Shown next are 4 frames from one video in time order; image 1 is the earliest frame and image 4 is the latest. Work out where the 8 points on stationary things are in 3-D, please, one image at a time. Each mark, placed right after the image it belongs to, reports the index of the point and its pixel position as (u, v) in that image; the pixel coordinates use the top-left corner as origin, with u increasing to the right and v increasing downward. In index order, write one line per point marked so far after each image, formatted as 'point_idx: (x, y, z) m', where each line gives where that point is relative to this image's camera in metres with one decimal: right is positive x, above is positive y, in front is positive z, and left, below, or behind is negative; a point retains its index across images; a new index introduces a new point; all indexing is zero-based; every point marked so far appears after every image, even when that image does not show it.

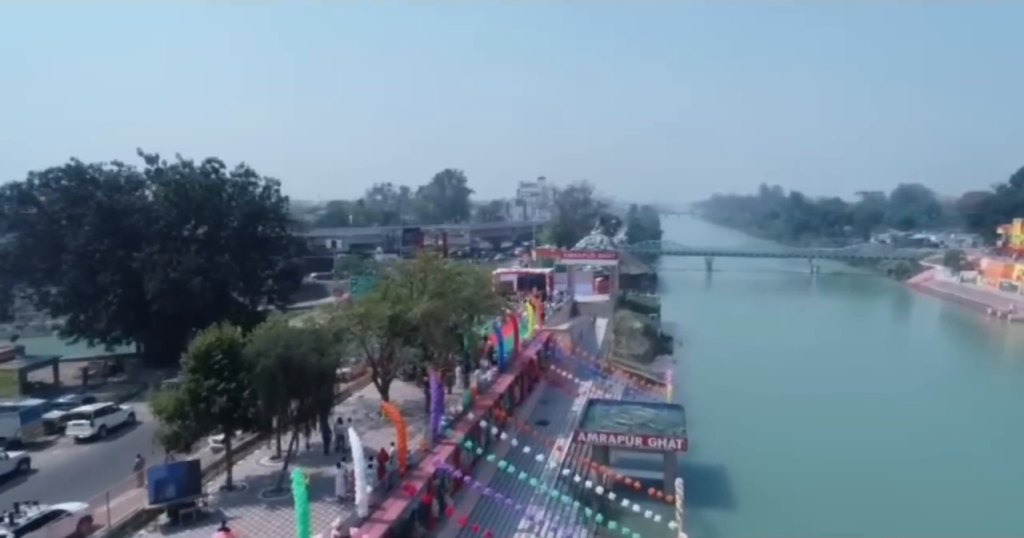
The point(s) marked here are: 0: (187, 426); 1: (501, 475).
0: (-4.9, -2.4, +13.9) m
1: (-0.2, -4.0, +17.5) m
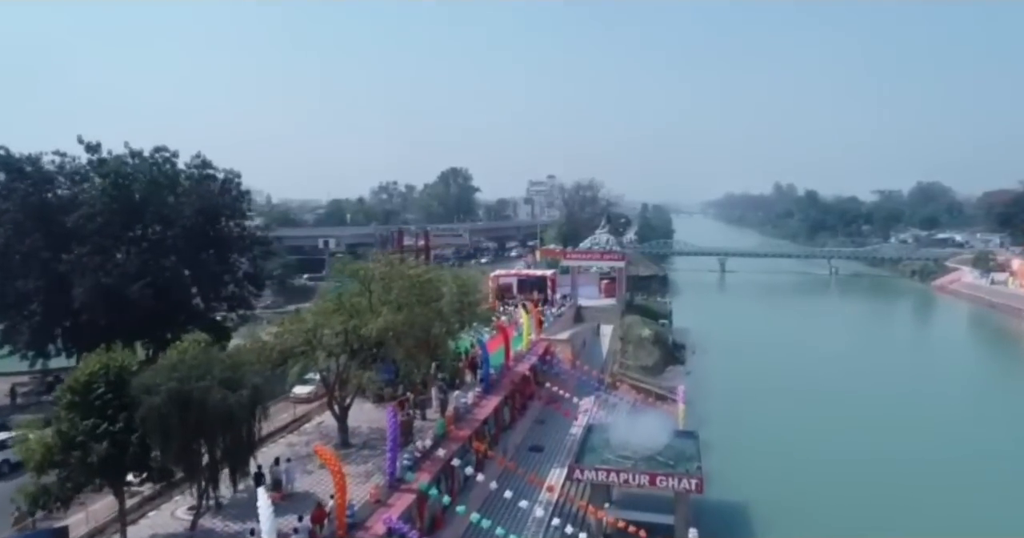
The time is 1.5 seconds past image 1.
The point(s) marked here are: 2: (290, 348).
0: (-5.3, -2.5, +10.8) m
1: (-0.6, -4.1, +14.4) m
2: (-3.8, -1.4, +15.5) m
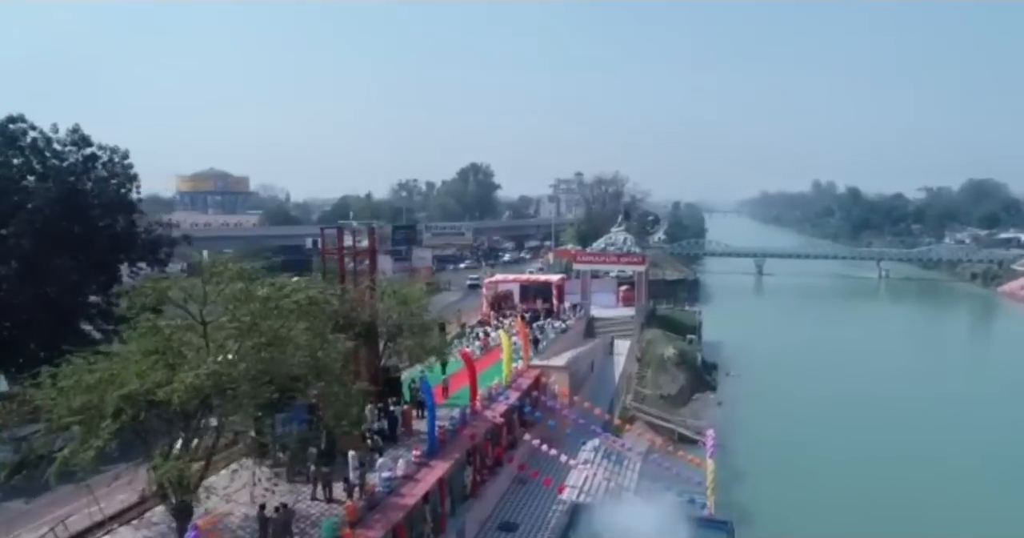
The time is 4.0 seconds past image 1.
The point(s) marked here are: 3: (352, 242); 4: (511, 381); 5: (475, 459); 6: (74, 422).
0: (-6.4, -2.7, +5.0) m
1: (-1.5, -4.3, +8.4) m
2: (-4.7, -1.5, +9.6) m
3: (-3.3, +0.5, +19.1) m
4: (-0.1, -2.4, +19.7) m
5: (-0.7, -3.3, +15.9) m
6: (-4.5, -1.6, +9.6) m
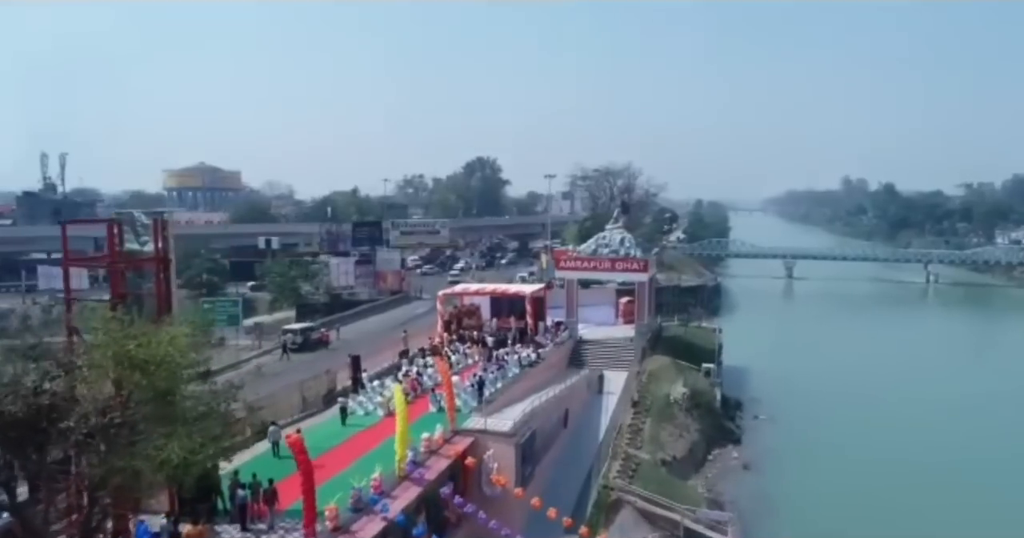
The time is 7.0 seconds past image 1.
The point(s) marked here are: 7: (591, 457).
0: (-8.1, -2.9, -2.4) m
1: (-3.2, -4.5, +0.9) m
2: (-6.3, -1.8, +2.2) m
3: (-4.7, +0.2, +11.6) m
4: (-1.5, -2.6, +12.1) m
5: (-2.1, -3.6, +8.3) m
6: (-6.1, -1.8, +2.1) m
7: (+1.6, -3.4, +17.9) m
